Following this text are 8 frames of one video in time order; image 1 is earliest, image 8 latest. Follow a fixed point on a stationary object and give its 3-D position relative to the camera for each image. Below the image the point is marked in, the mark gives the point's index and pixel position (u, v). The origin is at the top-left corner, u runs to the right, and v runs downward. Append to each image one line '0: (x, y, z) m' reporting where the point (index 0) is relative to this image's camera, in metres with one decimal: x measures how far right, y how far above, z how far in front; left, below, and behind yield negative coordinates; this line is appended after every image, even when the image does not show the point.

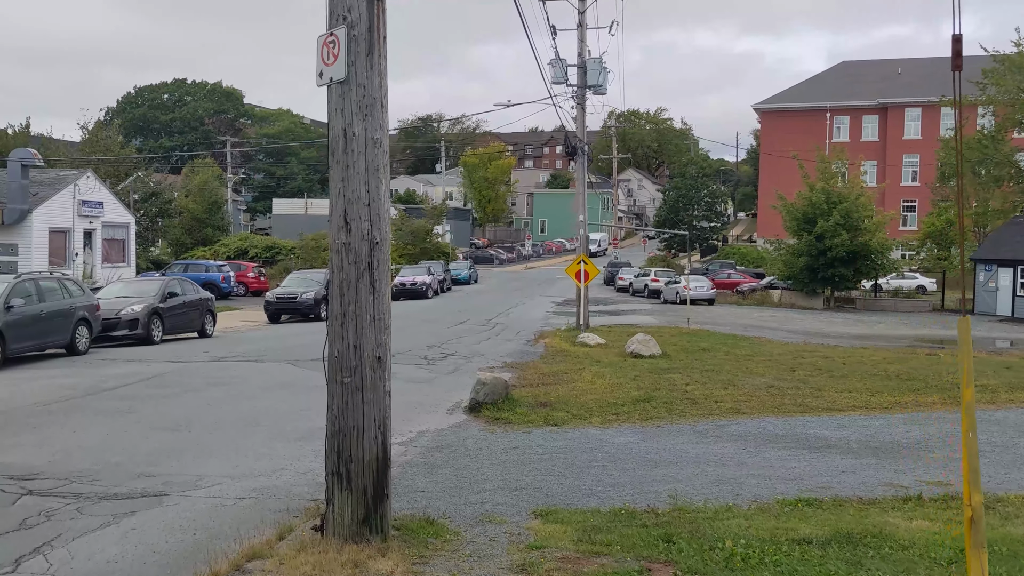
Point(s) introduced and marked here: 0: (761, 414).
0: (+2.3, -1.1, +8.9) m
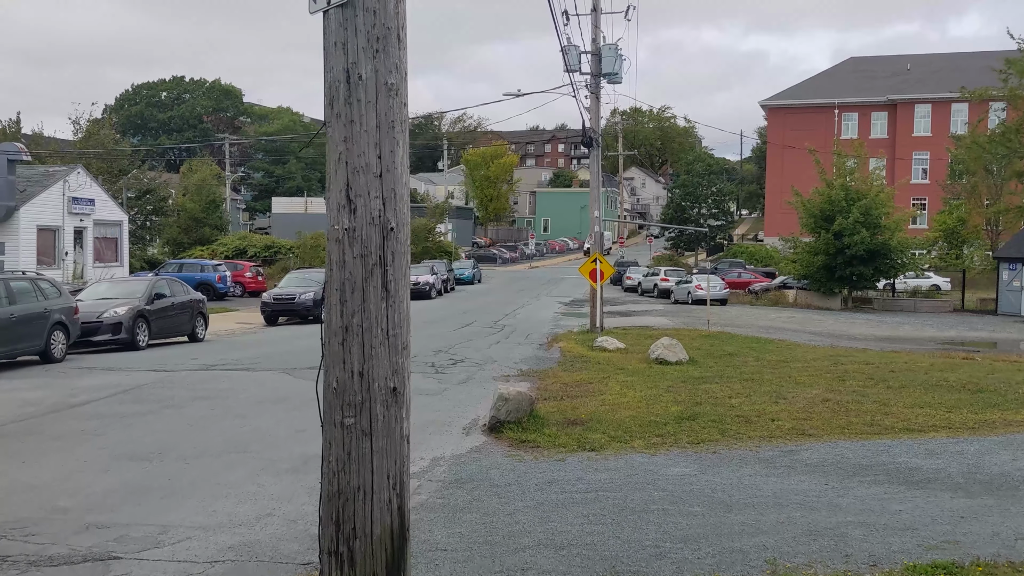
0: (+2.5, -1.2, +7.6) m
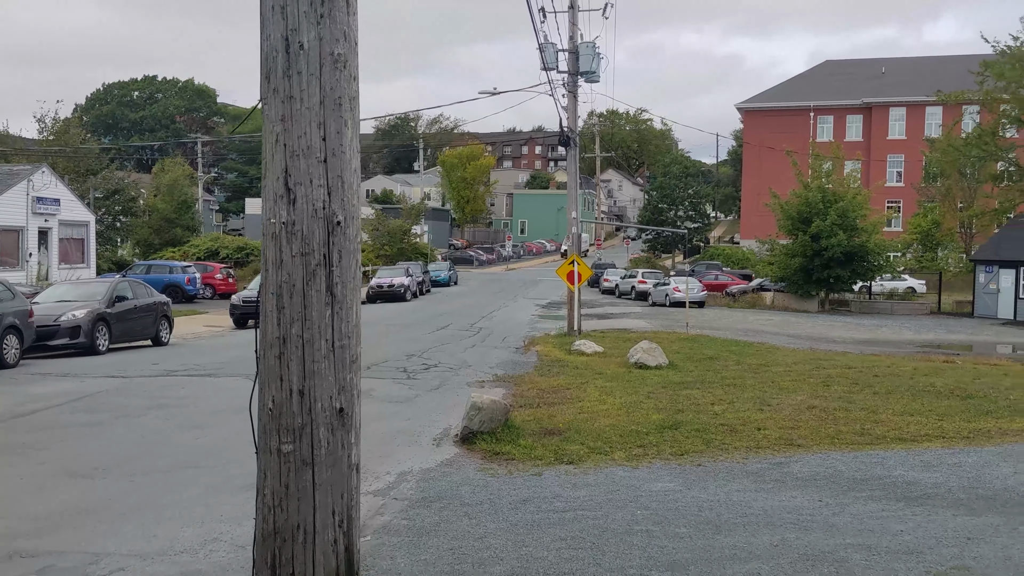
0: (+2.3, -1.2, +7.2) m
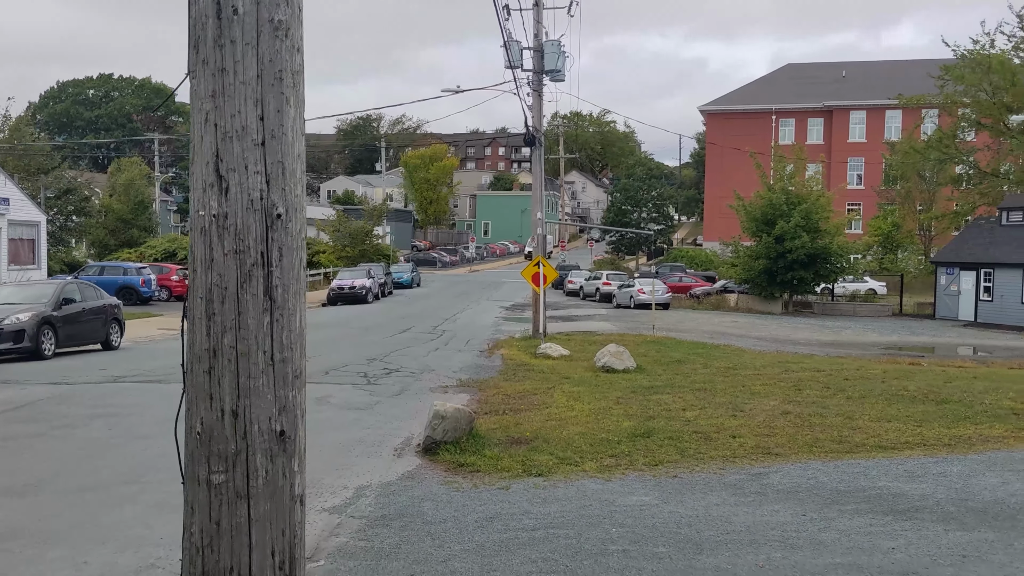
0: (+2.0, -1.2, +6.9) m
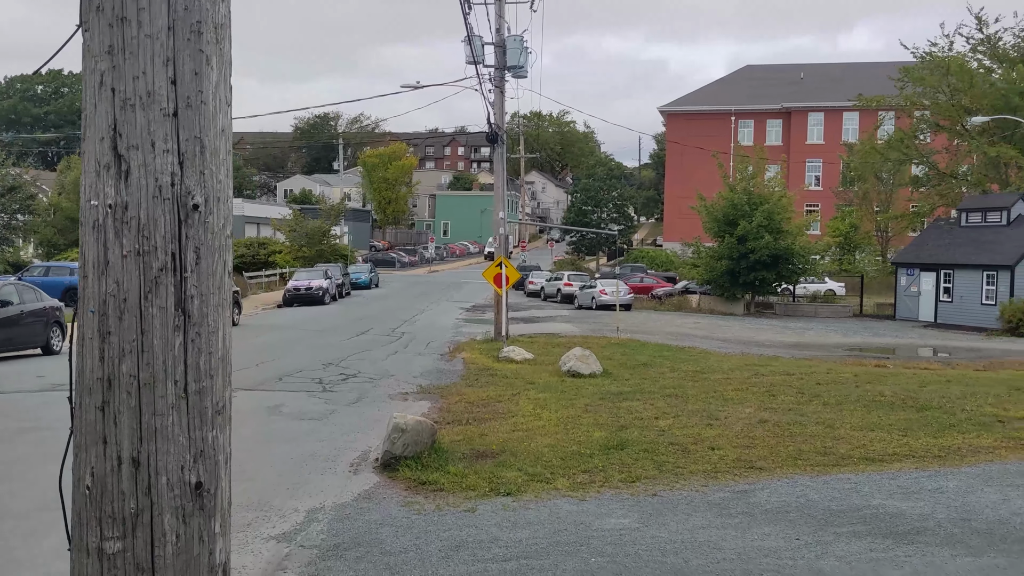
0: (+1.8, -1.2, +6.5) m
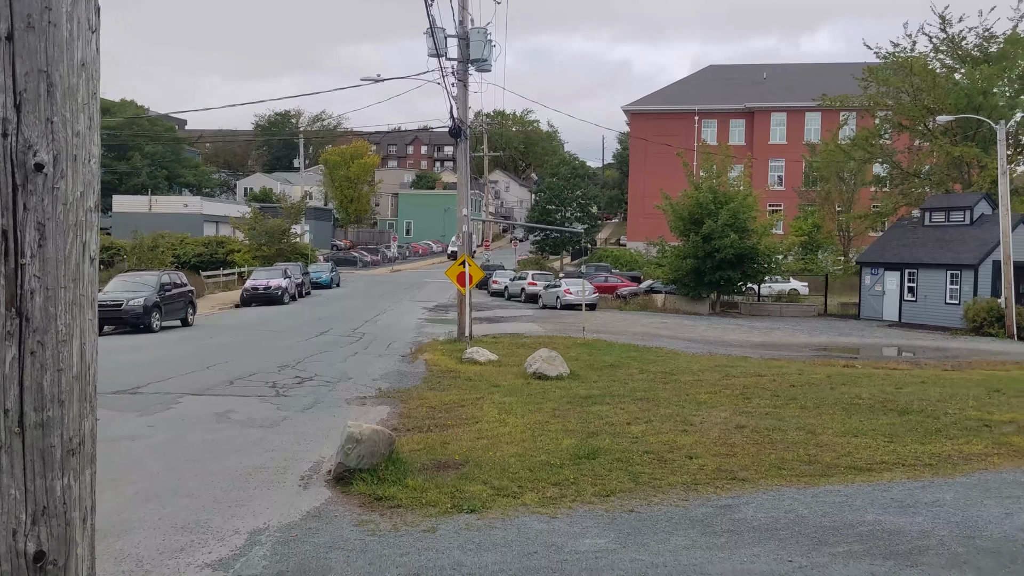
0: (+1.6, -1.2, +6.1) m
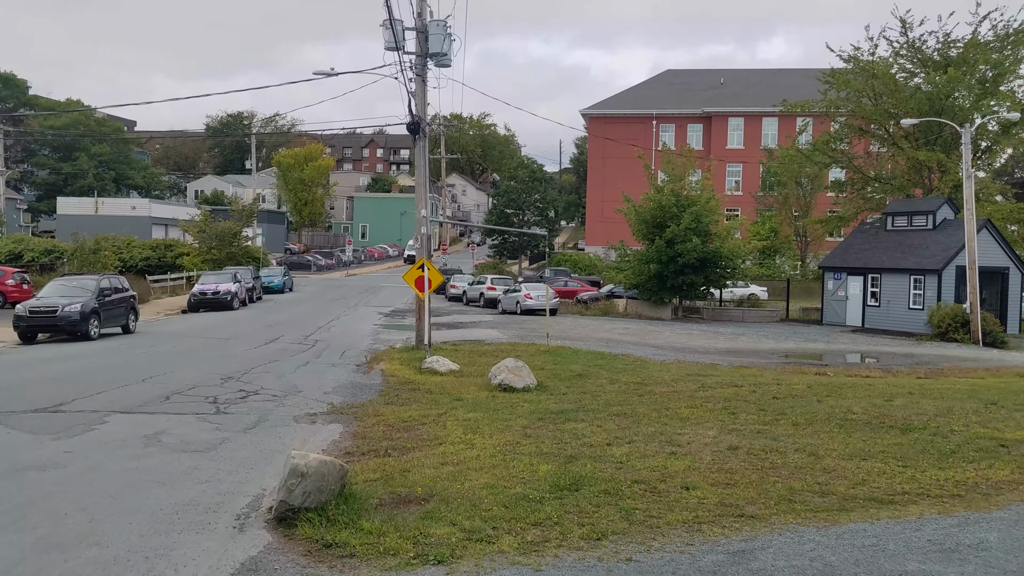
0: (+1.5, -1.2, +5.2) m
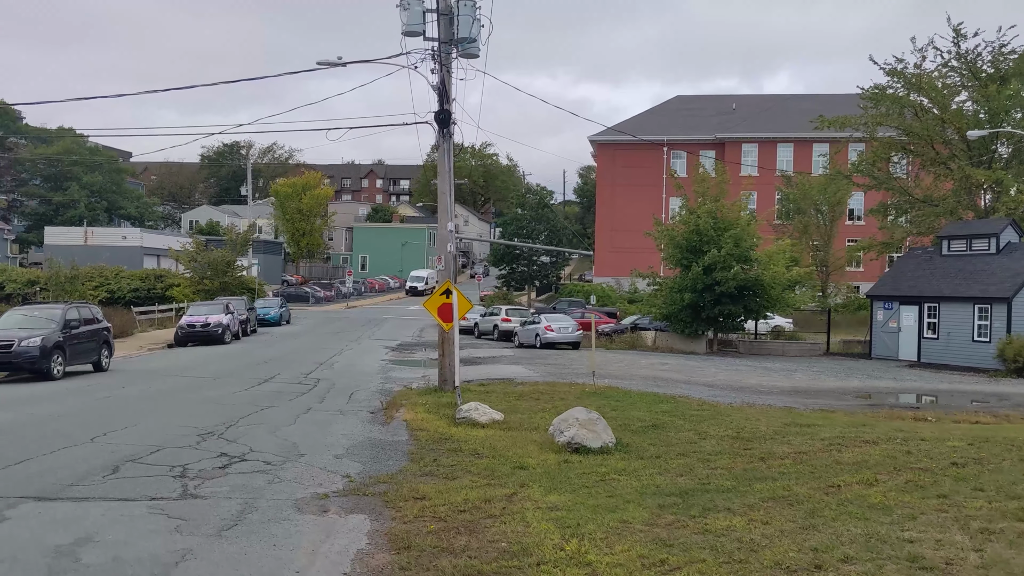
0: (+2.2, -1.2, +2.2) m
